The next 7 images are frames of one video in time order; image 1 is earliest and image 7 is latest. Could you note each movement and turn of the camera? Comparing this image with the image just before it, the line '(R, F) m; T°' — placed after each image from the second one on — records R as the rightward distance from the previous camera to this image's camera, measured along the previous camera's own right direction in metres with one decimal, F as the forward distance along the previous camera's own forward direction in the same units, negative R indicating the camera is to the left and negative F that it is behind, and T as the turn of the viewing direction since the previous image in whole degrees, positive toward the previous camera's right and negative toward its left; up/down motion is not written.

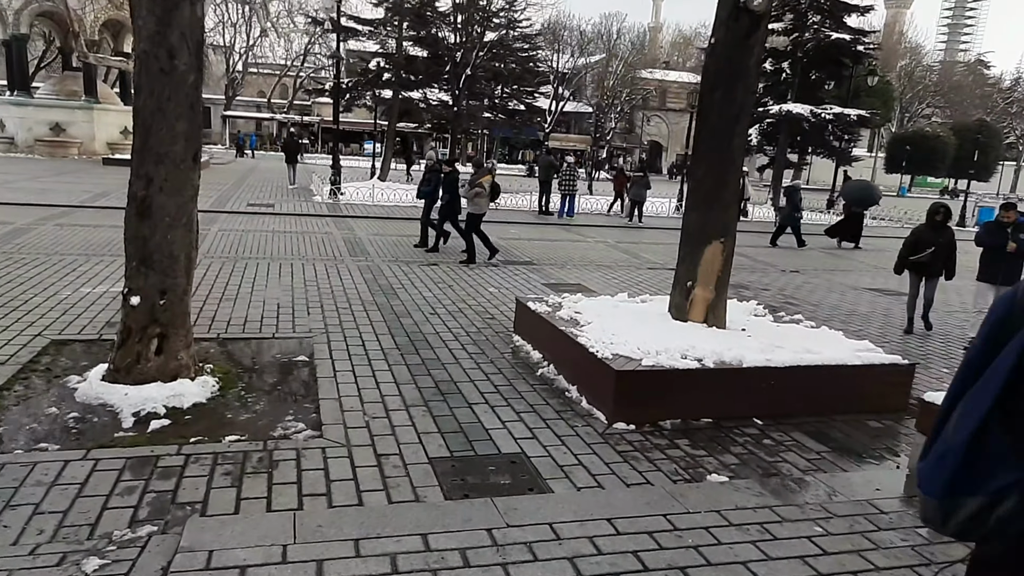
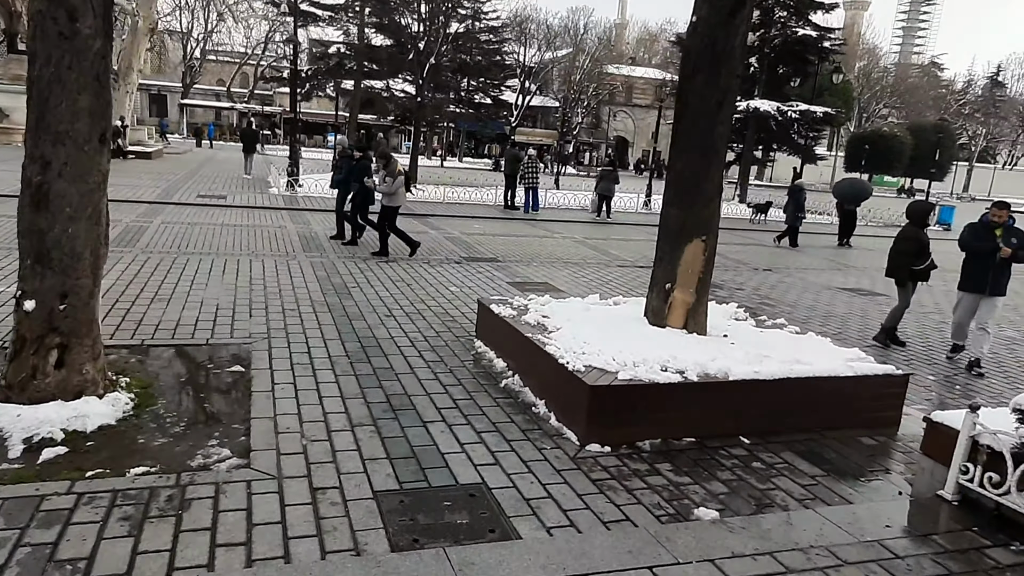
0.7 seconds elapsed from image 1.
(0.0, +0.6) m; +3°
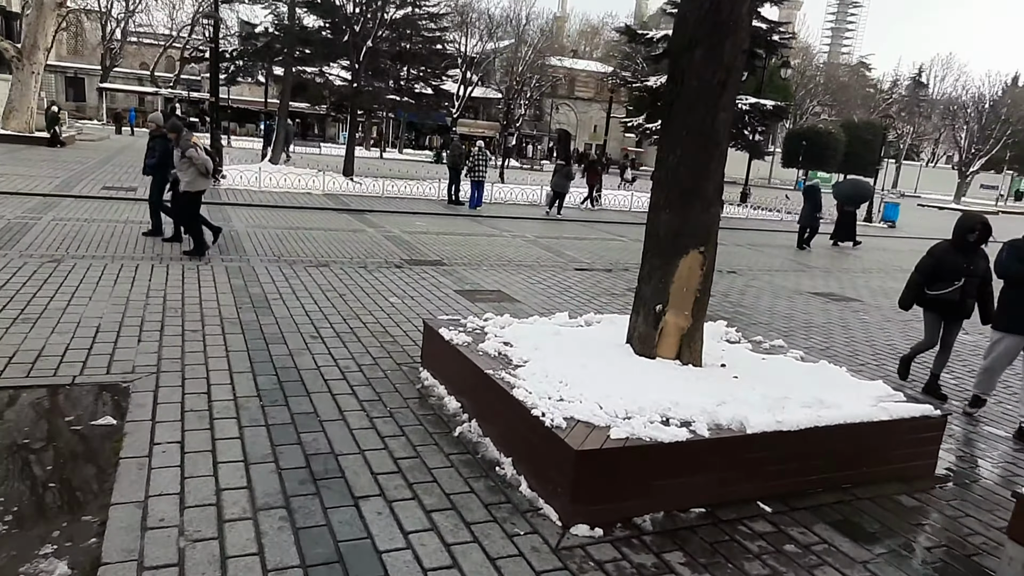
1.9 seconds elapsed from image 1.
(-0.1, +1.1) m; +5°
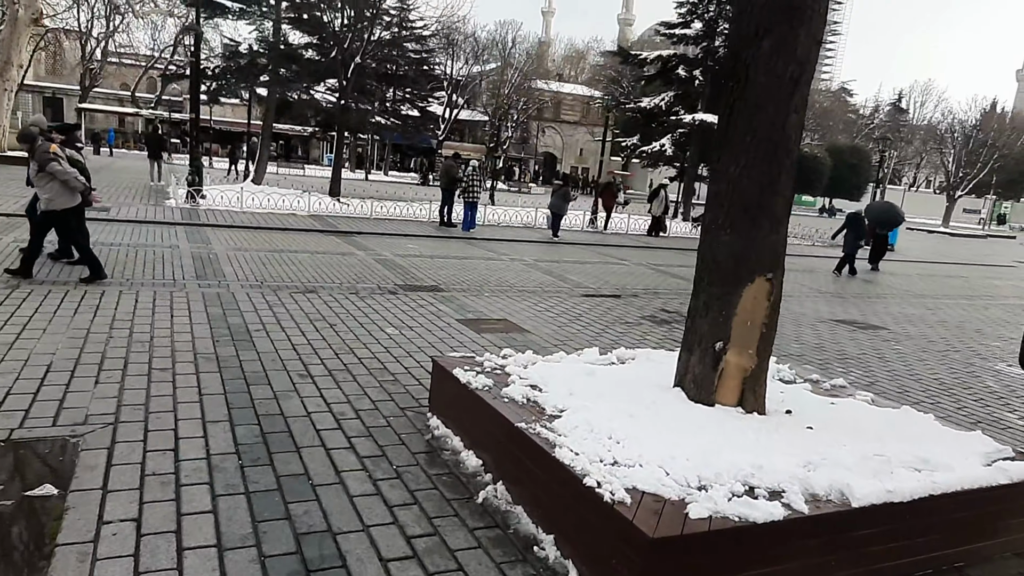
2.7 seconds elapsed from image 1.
(-0.3, +0.7) m; +1°
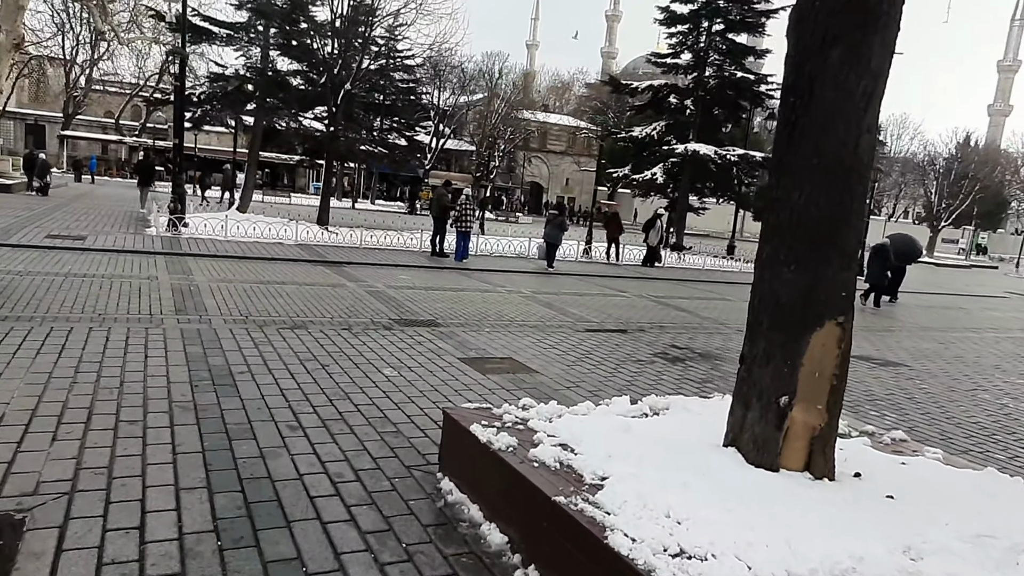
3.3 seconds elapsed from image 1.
(-0.2, +0.5) m; +1°
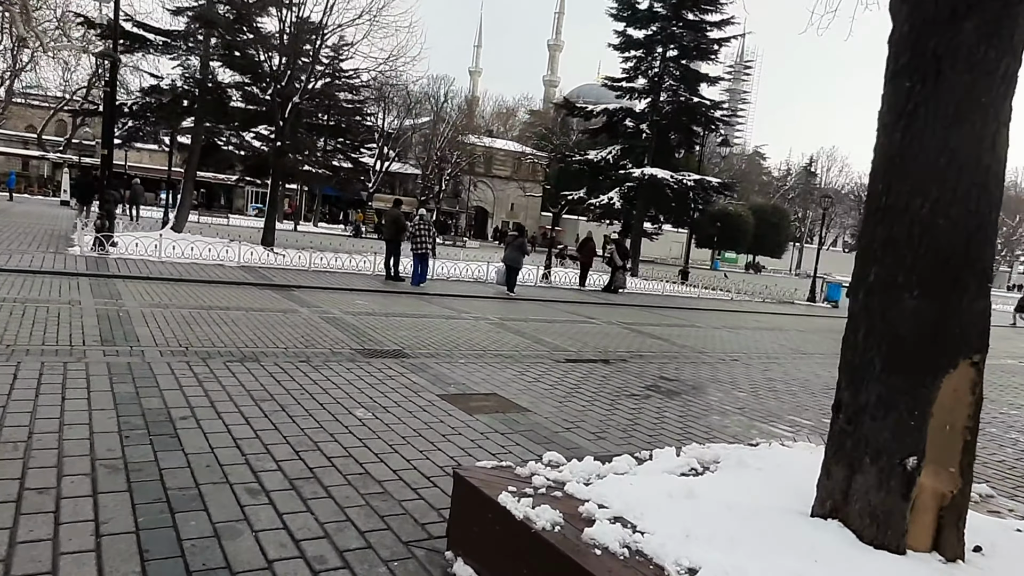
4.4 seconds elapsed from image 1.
(-0.4, +0.8) m; +5°
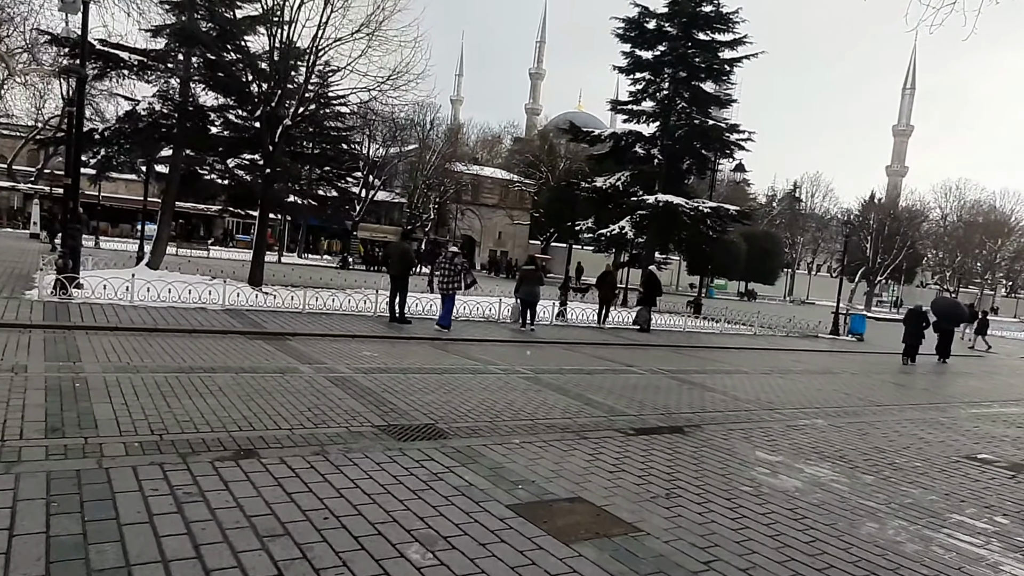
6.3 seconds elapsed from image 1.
(-0.7, +1.6) m; +2°
